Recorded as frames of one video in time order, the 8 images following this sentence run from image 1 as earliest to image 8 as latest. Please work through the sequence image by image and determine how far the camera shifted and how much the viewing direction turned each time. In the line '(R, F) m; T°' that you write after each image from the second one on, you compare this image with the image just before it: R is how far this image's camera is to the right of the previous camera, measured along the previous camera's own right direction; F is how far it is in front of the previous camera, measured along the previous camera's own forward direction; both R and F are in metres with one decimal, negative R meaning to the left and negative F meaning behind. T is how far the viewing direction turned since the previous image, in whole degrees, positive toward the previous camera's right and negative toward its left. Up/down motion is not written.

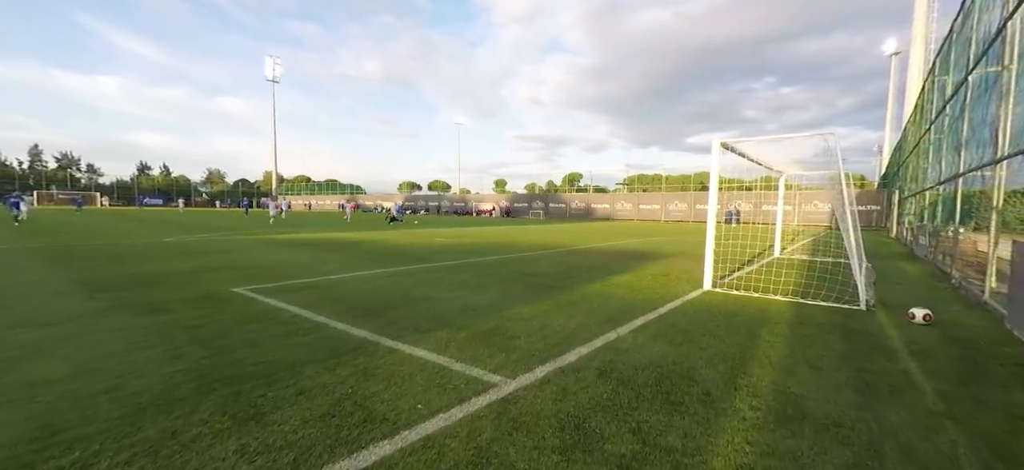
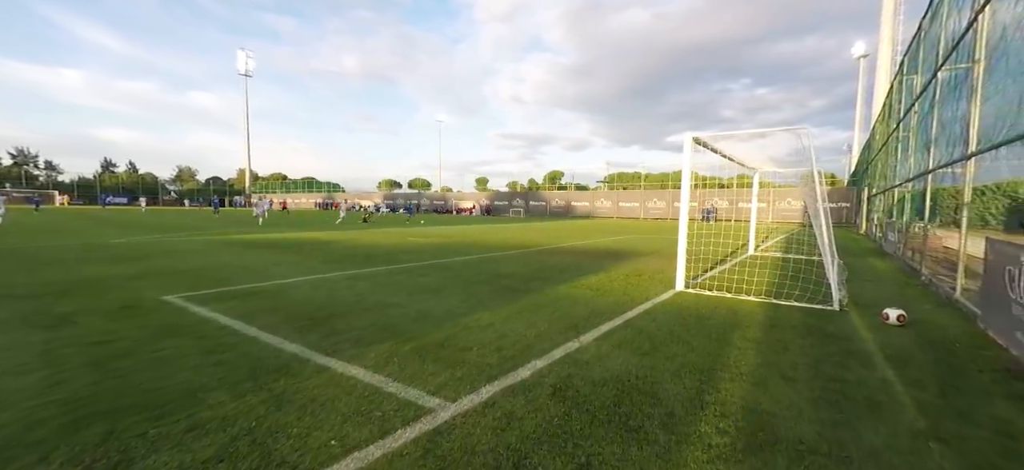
(+0.2, +0.3) m; +2°
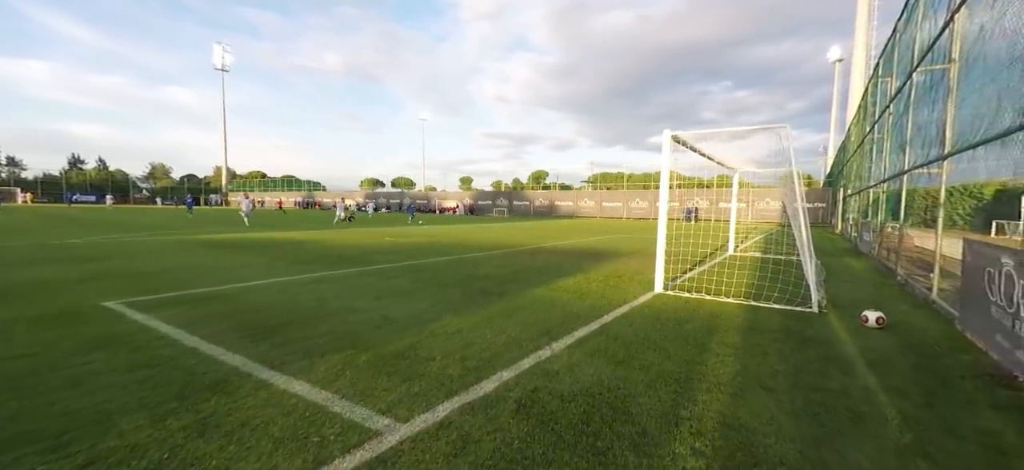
(+0.1, +0.2) m; +2°
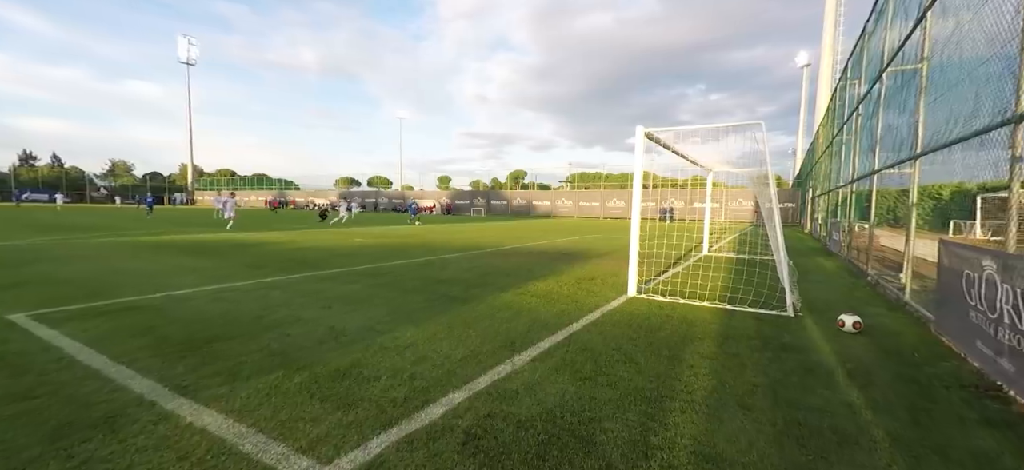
(+0.2, +0.3) m; +3°
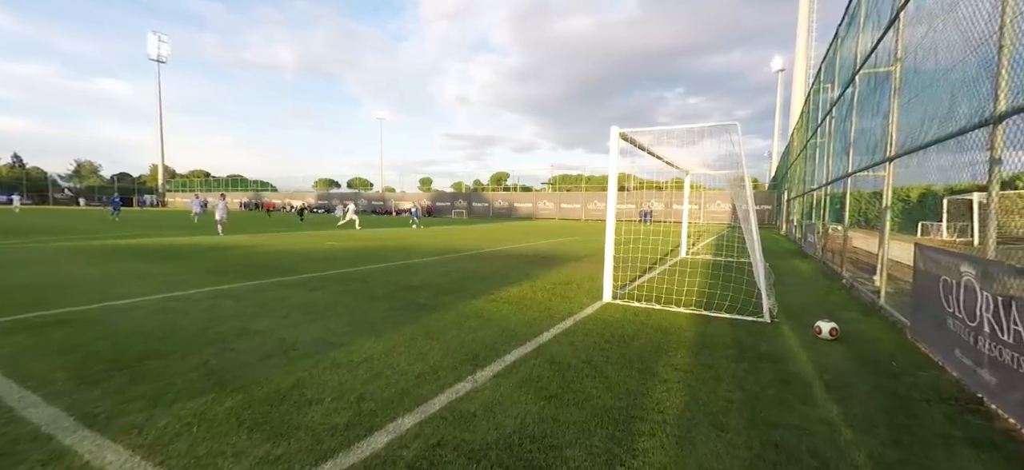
(+0.2, +0.2) m; +2°
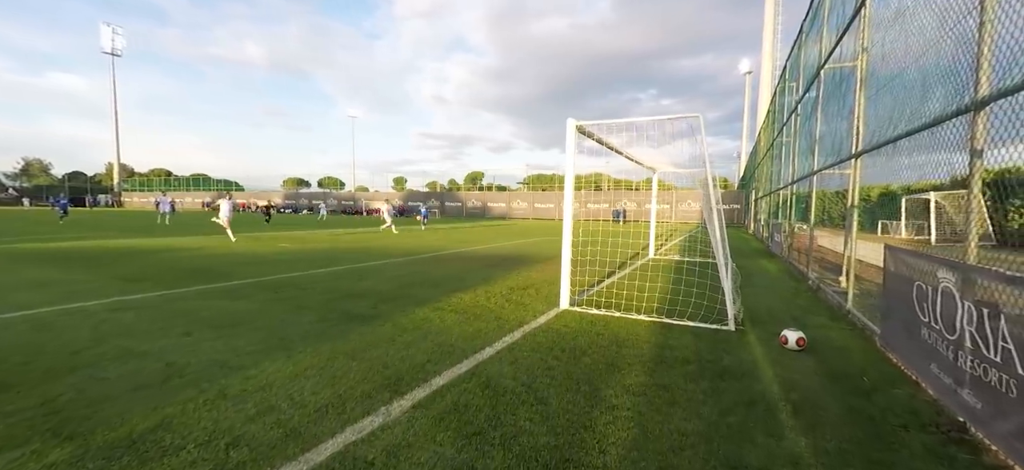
(+0.3, +0.5) m; +3°
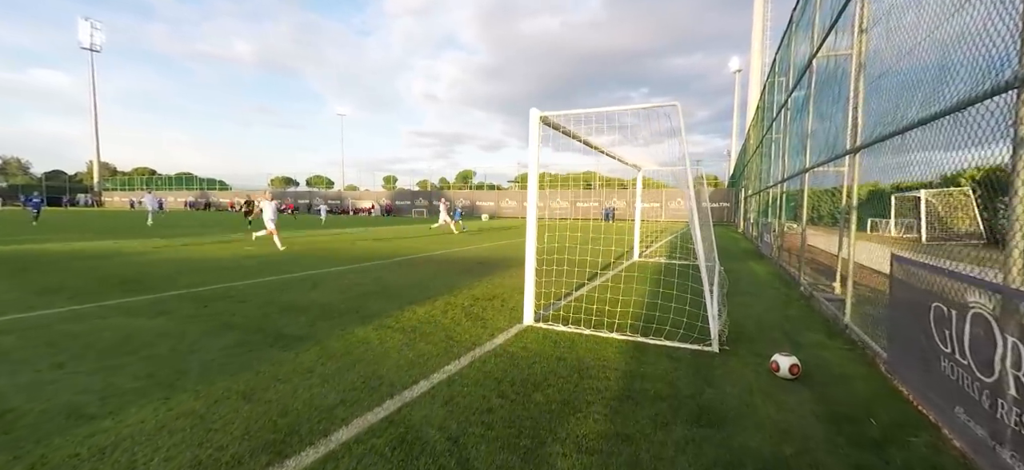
(+0.4, +0.6) m; +1°
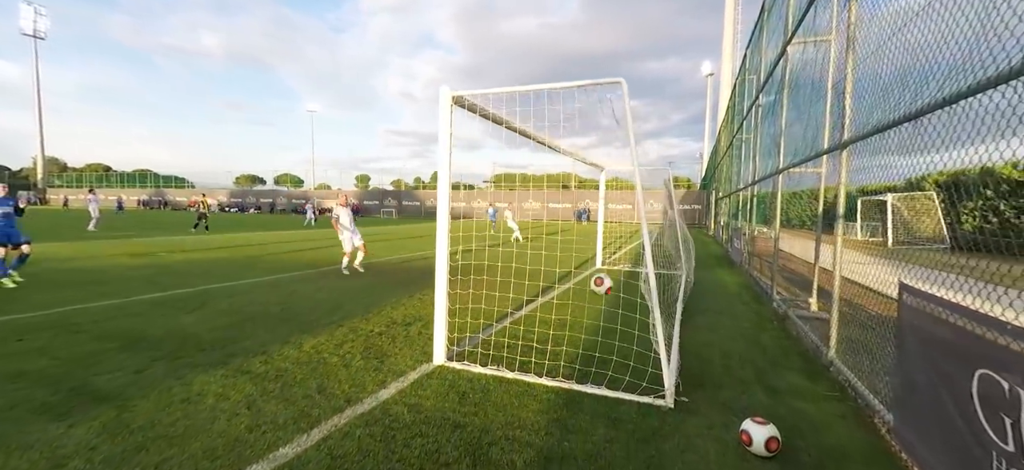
(+0.6, +1.0) m; +3°
